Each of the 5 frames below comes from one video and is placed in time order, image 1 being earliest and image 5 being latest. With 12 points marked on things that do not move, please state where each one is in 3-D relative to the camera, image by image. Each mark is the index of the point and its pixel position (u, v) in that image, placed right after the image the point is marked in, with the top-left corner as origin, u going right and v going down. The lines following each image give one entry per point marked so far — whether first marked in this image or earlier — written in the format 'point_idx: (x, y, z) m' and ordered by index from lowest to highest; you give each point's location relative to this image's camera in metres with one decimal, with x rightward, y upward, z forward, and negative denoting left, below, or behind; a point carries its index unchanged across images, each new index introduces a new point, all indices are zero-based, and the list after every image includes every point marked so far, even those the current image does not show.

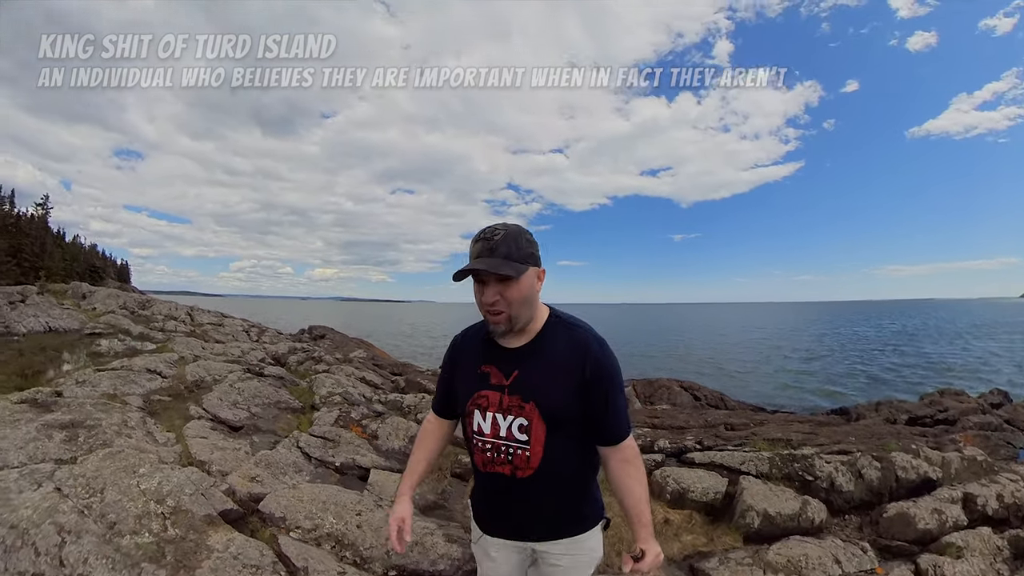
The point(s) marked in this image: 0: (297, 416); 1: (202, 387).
0: (-4.2, -2.5, +10.2) m
1: (-7.0, -2.2, +11.8) m
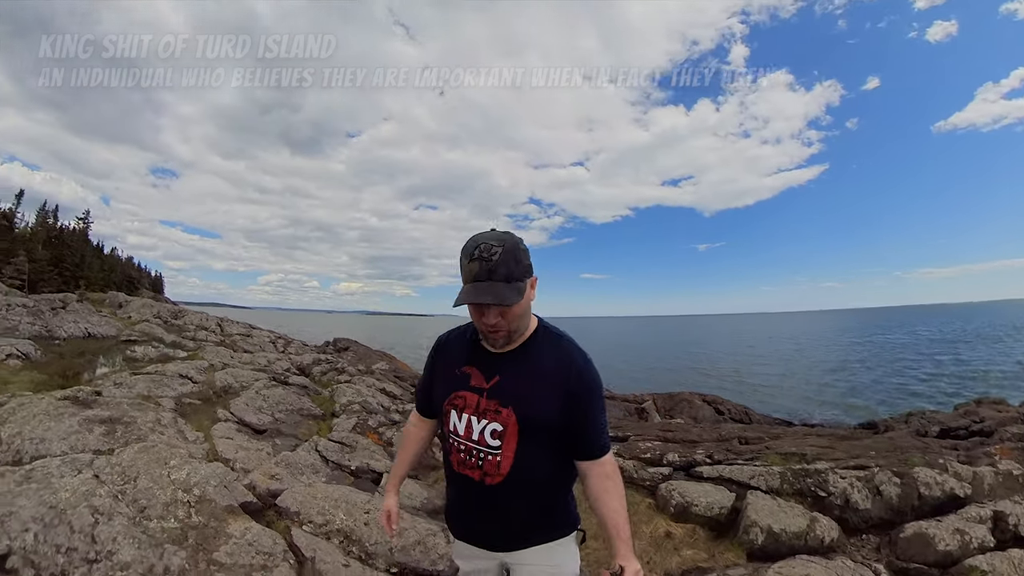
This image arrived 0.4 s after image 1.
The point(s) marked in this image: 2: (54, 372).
0: (-3.9, -2.7, +10.5) m
1: (-6.6, -2.5, +12.3) m
2: (-14.8, -2.8, +16.8) m
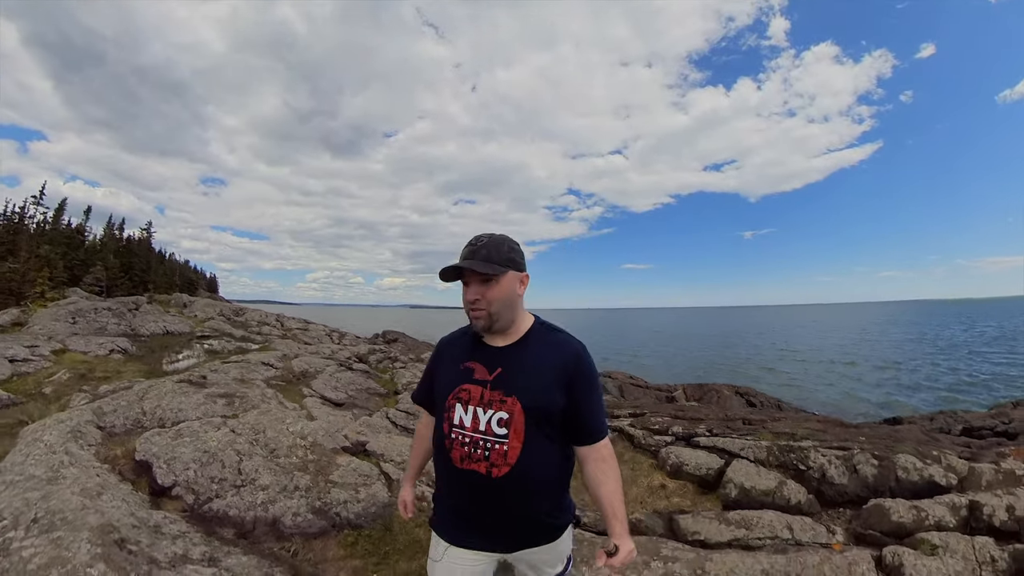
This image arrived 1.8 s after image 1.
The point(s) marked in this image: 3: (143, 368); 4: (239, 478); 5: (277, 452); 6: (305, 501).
0: (-3.0, -2.6, +12.2) m
1: (-5.6, -2.4, +14.2) m
2: (-13.4, -2.8, +19.3) m
3: (-13.0, -2.8, +18.4) m
4: (-3.2, -2.3, +6.2) m
5: (-3.2, -2.2, +7.0) m
6: (-2.2, -2.4, +6.1) m
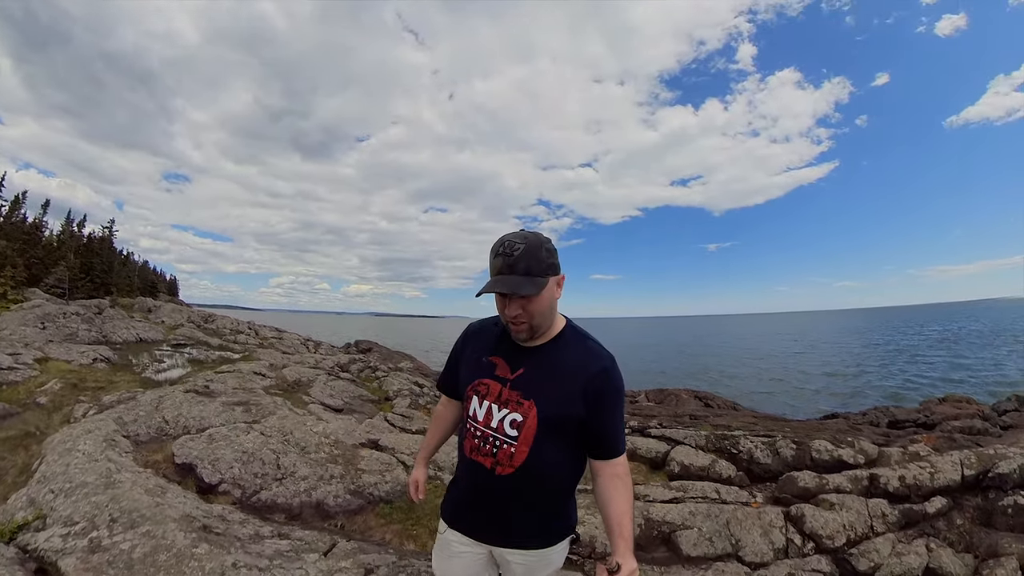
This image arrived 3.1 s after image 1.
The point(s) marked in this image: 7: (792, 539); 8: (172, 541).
0: (-3.5, -3.0, +13.4) m
1: (-6.2, -2.8, +15.3) m
2: (-14.3, -3.2, +19.9) m
3: (-13.9, -3.2, +19.0) m
4: (-3.4, -2.6, +7.5) m
5: (-3.4, -2.5, +8.2) m
6: (-2.4, -2.8, +7.4) m
7: (+4.2, -3.9, +8.1) m
8: (-3.4, -2.6, +5.3) m
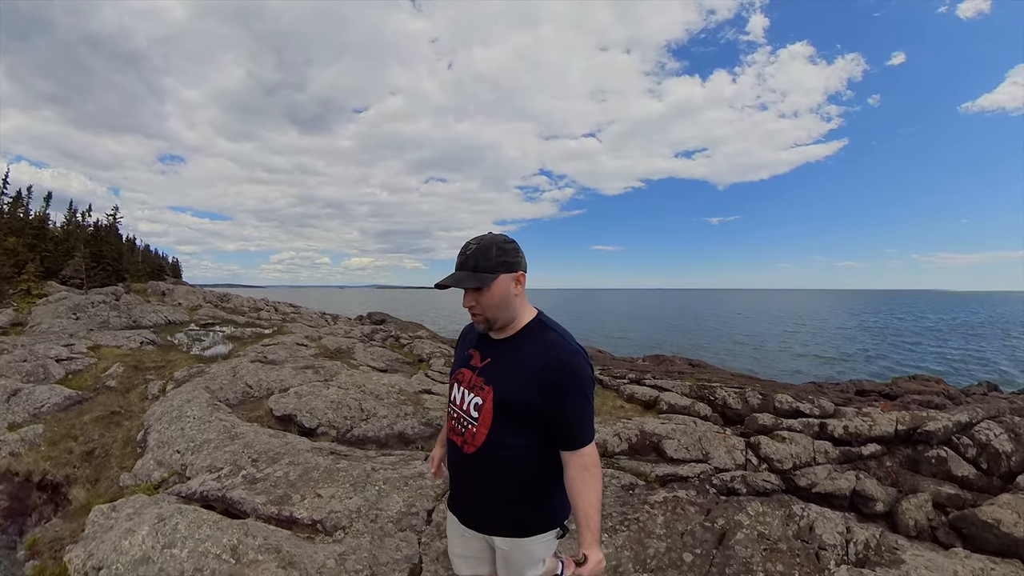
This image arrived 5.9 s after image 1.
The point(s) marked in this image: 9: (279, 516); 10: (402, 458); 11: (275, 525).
0: (-3.0, -2.3, +15.5) m
1: (-5.7, -2.0, +17.4) m
2: (-13.8, -2.2, +22.0) m
3: (-13.4, -2.3, +21.2) m
4: (-2.9, -2.3, +9.6) m
5: (-2.9, -2.1, +10.3) m
6: (-1.9, -2.4, +9.5) m
7: (+4.7, -3.5, +10.2) m
8: (-2.9, -2.4, +7.4) m
9: (-2.9, -2.8, +6.4) m
10: (-1.9, -2.6, +7.9) m
11: (-2.9, -2.8, +6.3) m
